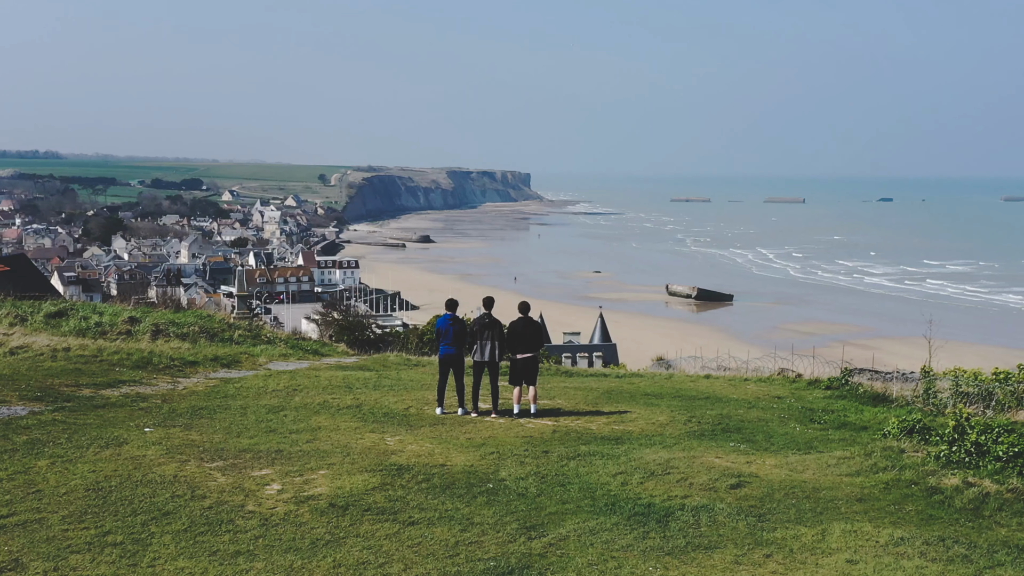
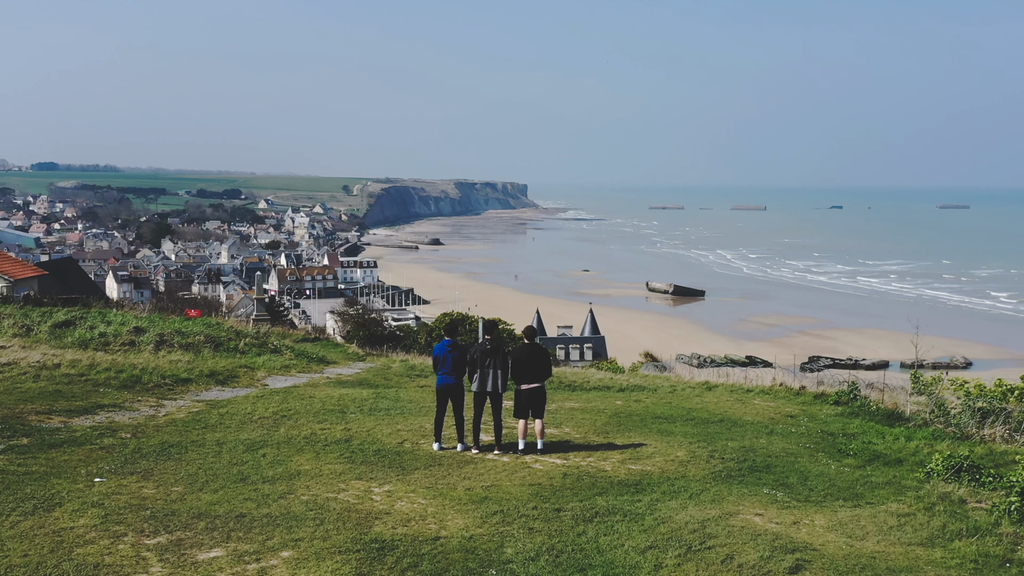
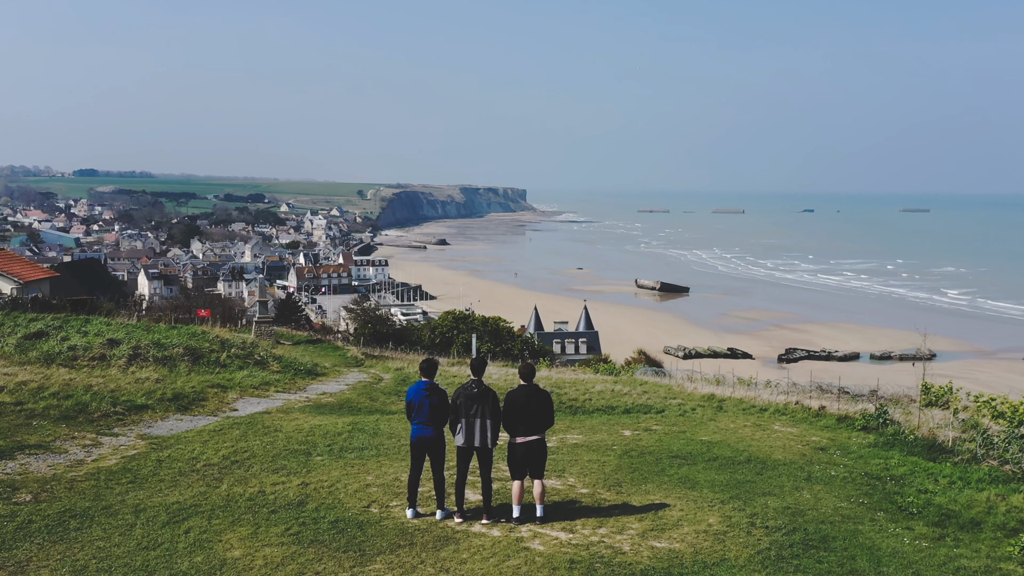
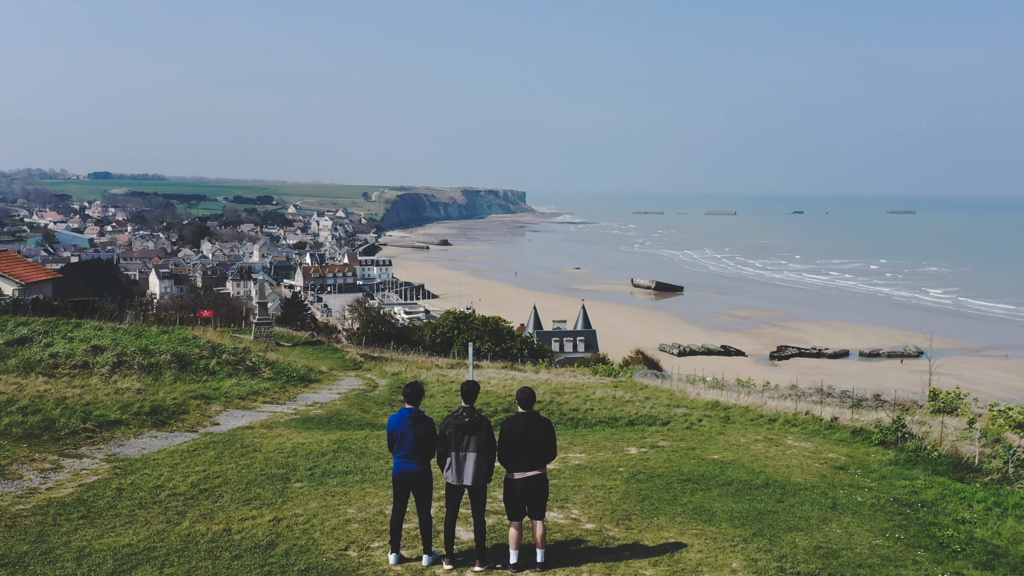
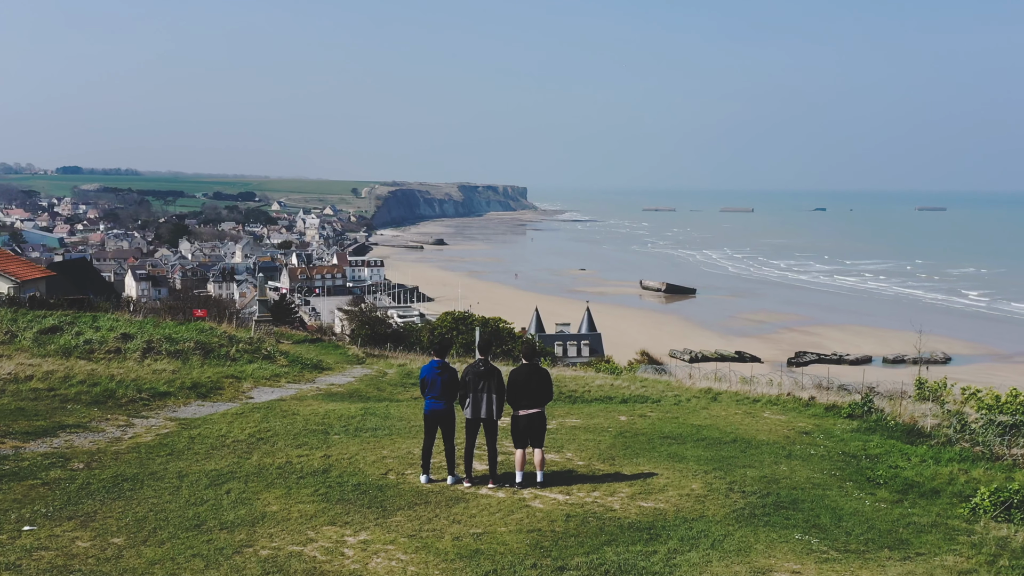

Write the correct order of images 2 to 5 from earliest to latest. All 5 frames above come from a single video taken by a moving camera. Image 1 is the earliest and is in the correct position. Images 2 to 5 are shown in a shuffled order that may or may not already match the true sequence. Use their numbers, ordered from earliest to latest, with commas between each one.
2, 5, 3, 4
